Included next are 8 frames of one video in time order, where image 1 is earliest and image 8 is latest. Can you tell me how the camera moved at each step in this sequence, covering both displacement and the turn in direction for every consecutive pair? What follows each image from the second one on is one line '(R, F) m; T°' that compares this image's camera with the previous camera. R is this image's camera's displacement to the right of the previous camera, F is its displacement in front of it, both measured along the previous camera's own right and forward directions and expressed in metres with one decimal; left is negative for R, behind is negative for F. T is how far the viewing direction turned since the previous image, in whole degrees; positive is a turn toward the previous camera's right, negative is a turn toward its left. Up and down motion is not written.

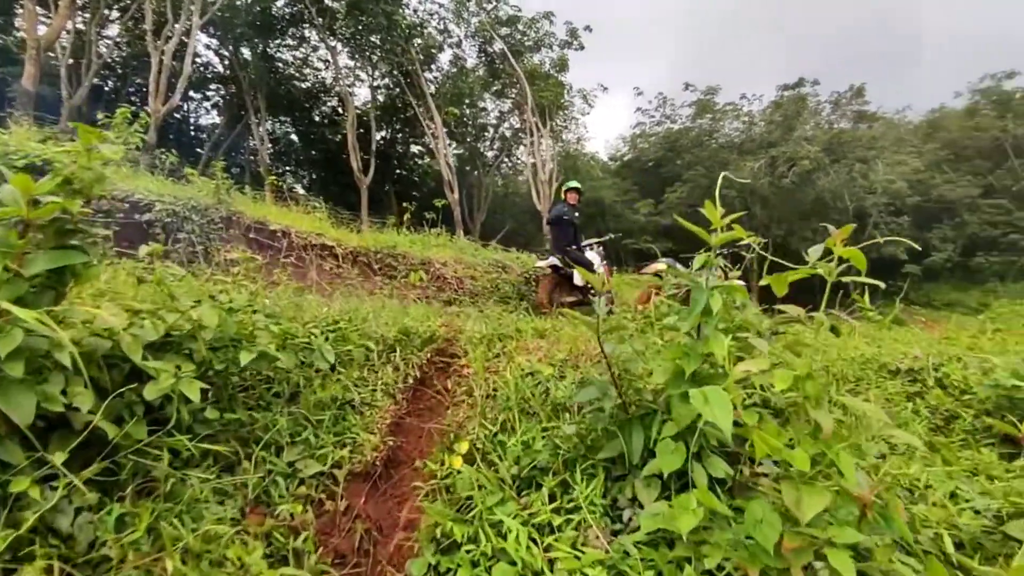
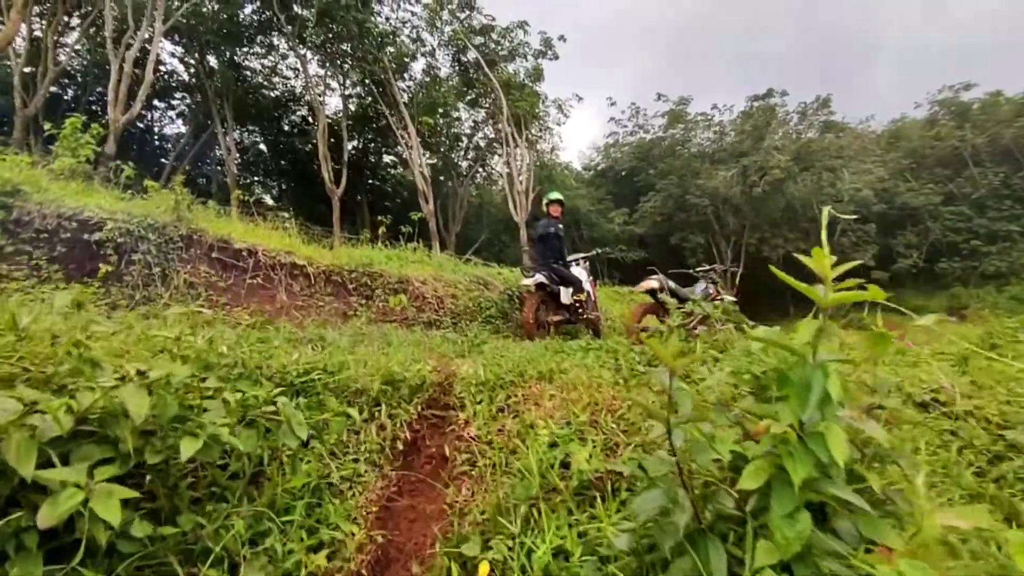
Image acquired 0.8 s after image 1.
(-0.1, +0.4) m; +3°
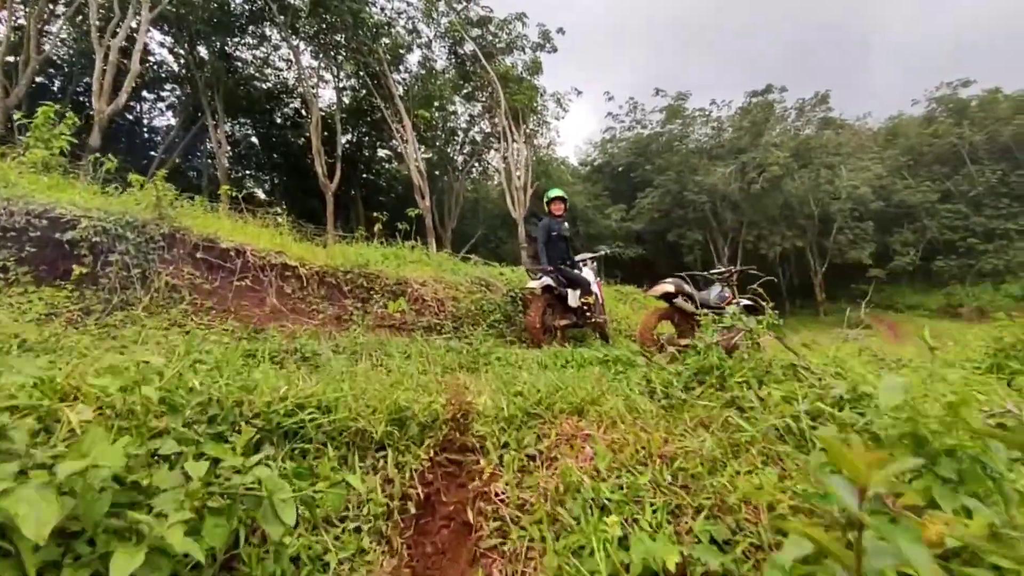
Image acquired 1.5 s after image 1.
(-0.1, +0.4) m; +1°
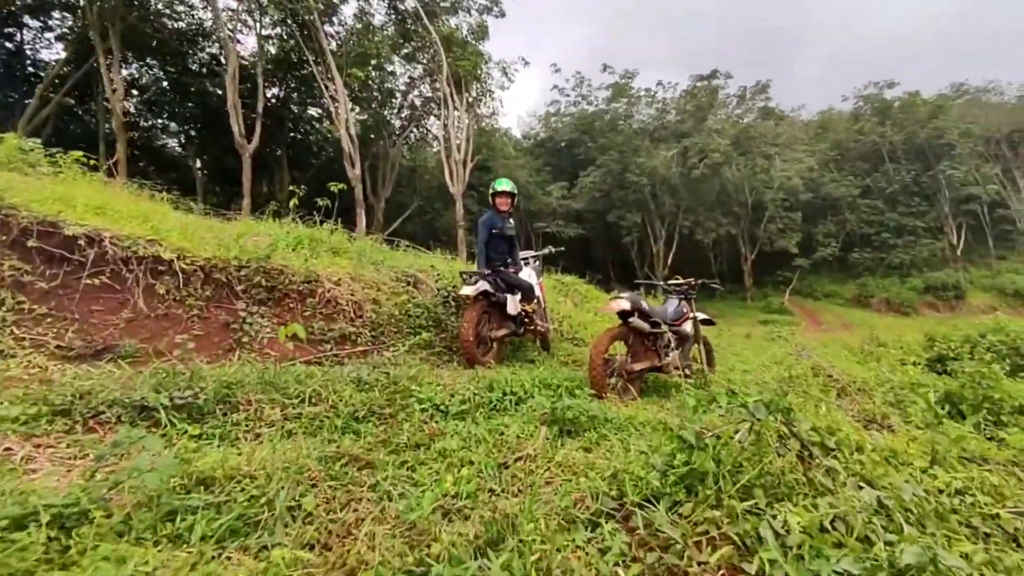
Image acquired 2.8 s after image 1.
(0.0, +0.9) m; +7°
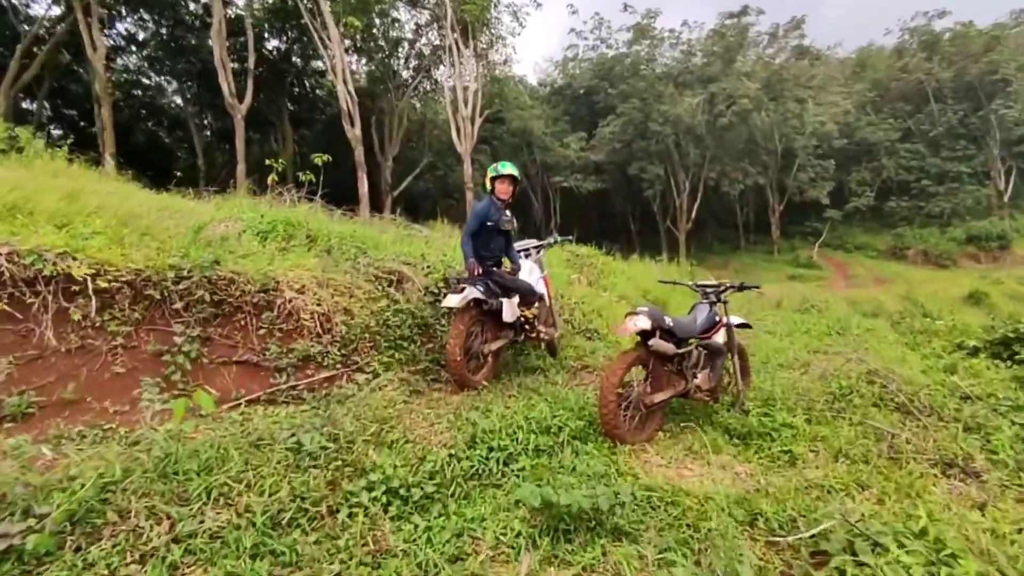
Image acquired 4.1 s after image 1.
(+0.2, +1.0) m; -2°
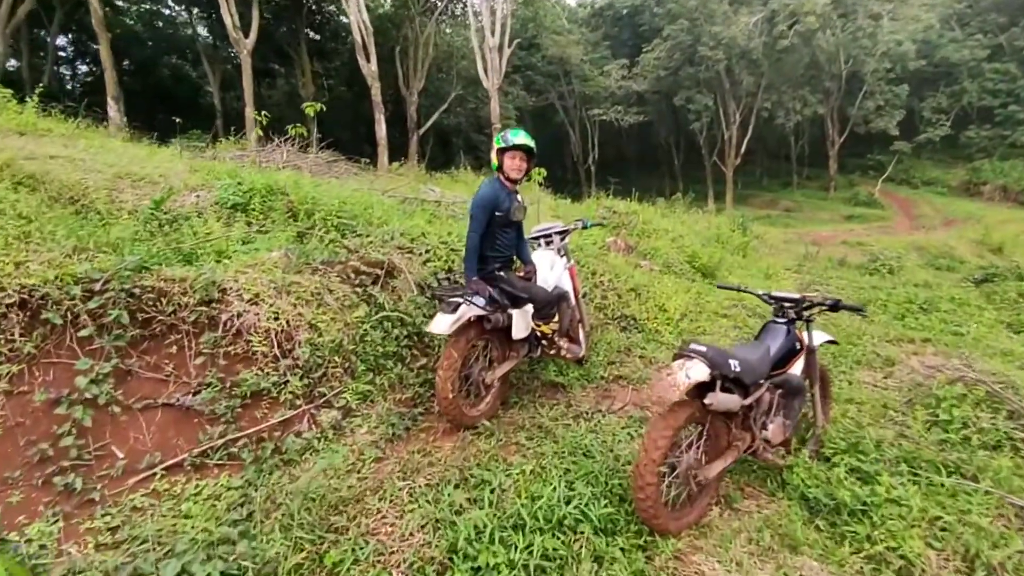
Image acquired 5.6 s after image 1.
(+0.2, +1.2) m; -4°
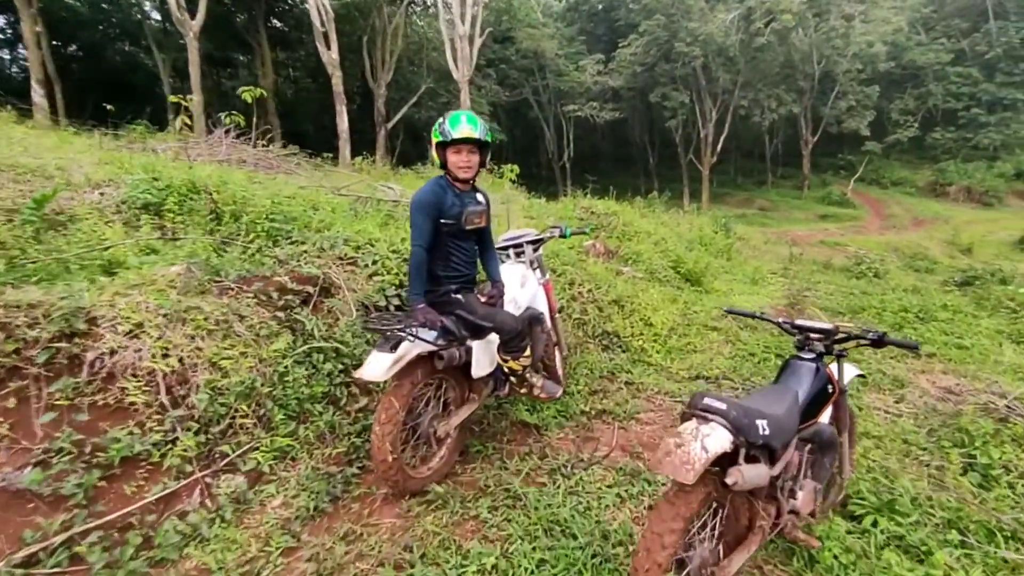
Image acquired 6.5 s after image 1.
(+0.1, +0.8) m; +3°
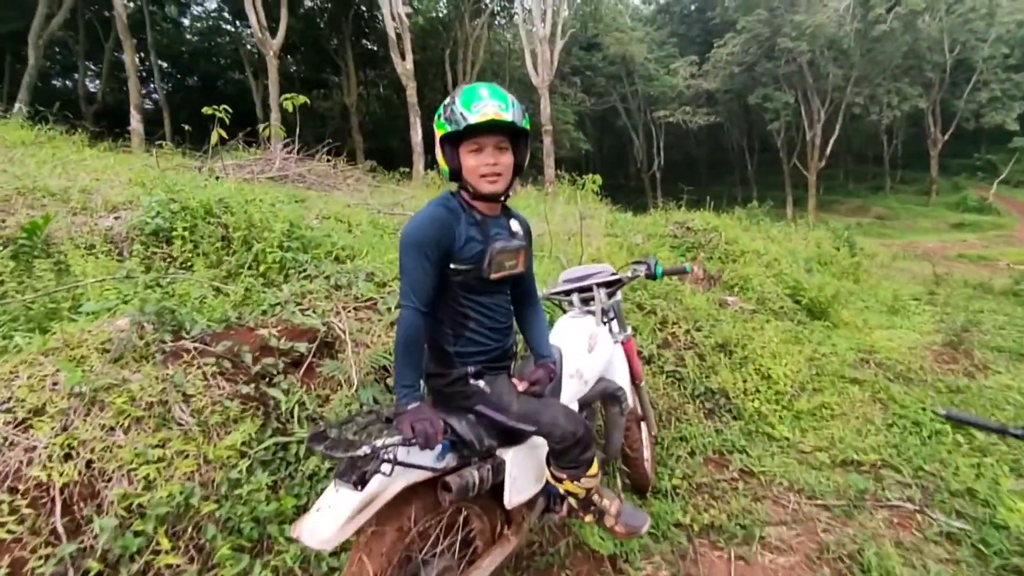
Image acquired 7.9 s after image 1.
(+0.1, +1.2) m; -9°
